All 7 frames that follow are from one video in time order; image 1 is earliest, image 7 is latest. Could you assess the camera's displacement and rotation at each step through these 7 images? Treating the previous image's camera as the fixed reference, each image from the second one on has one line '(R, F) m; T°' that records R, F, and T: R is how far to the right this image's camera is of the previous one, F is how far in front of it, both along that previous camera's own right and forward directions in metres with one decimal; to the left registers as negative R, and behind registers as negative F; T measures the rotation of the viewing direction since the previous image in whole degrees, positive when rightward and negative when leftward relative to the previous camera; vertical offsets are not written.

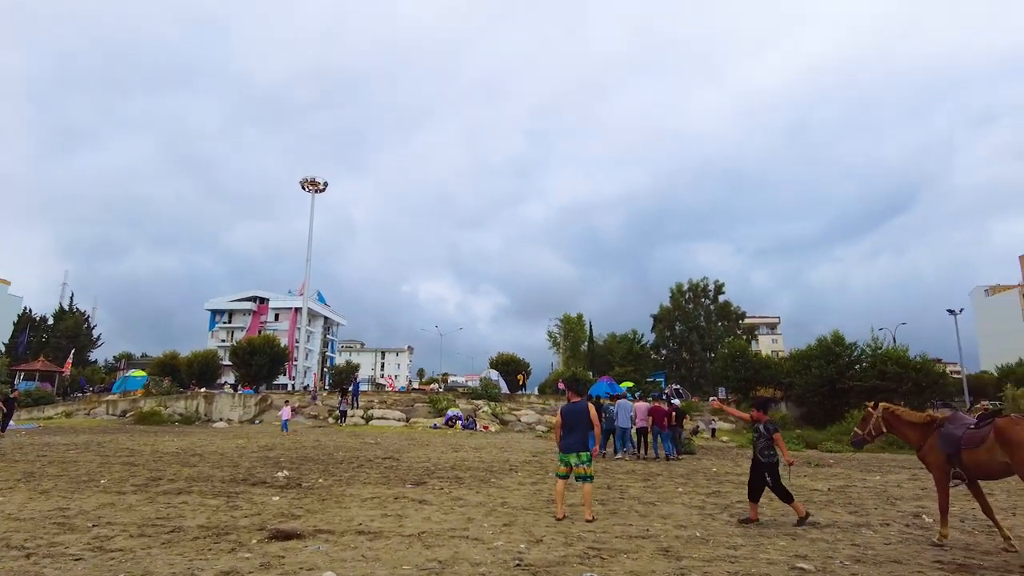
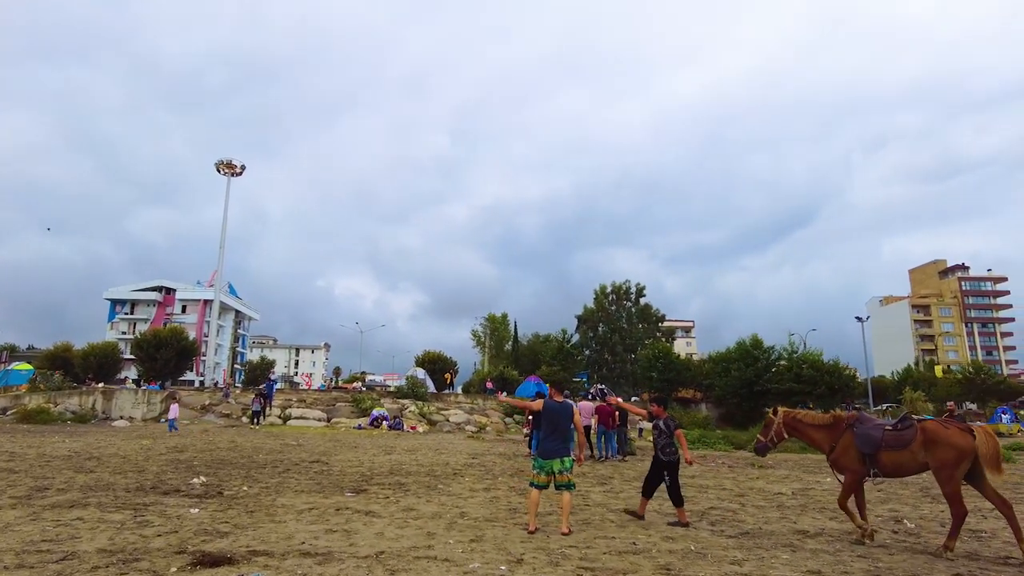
(-0.6, +1.1) m; +7°
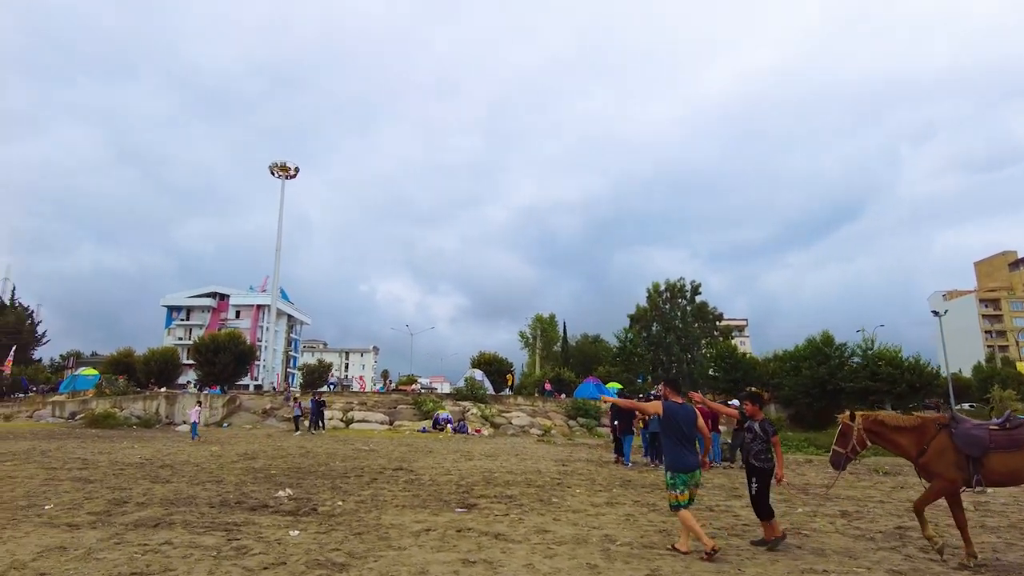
(-1.3, +1.5) m; -4°
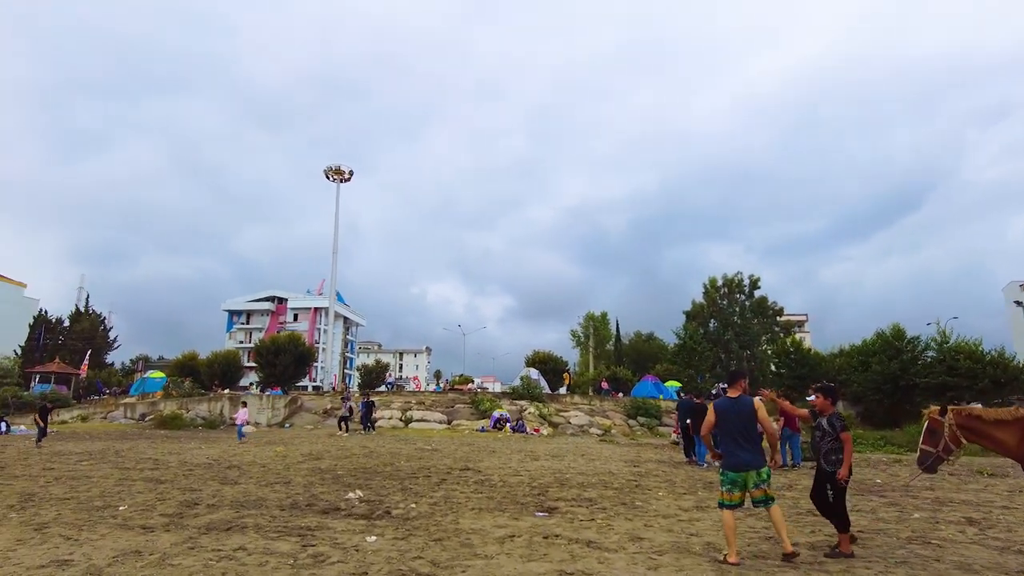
(-0.4, +0.6) m; -4°
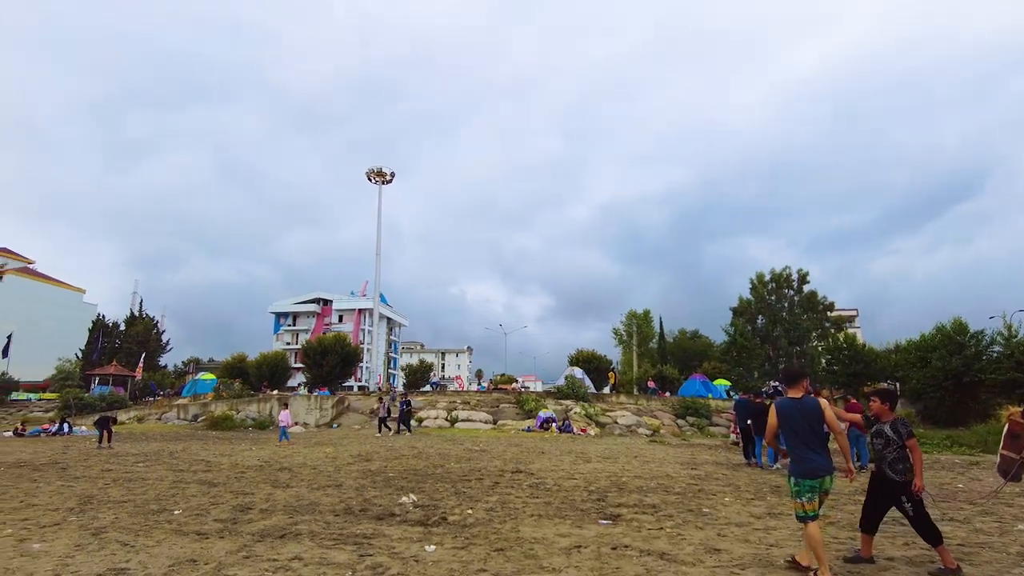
(-0.2, +0.4) m; -3°
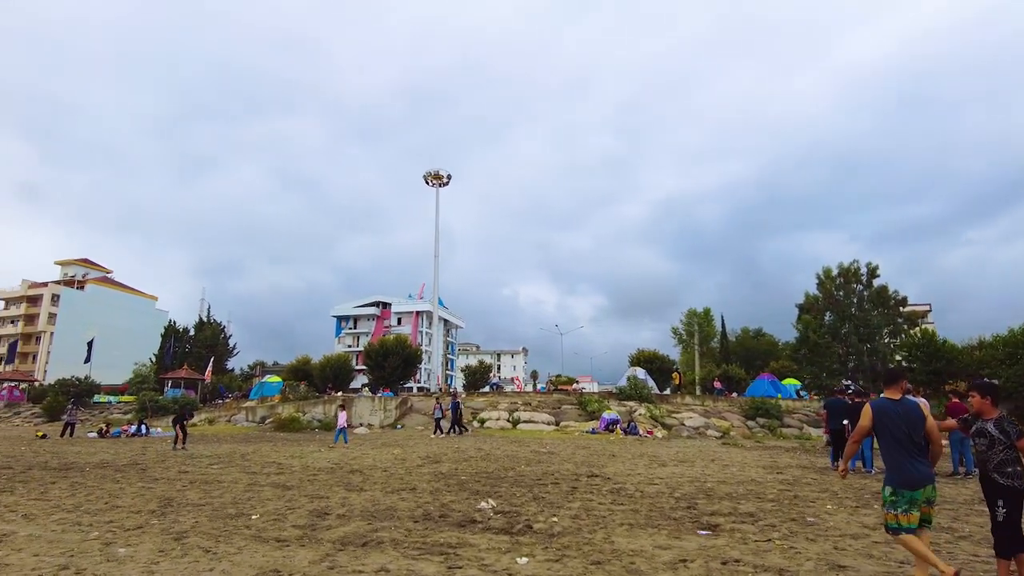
(-0.4, +0.5) m; -5°
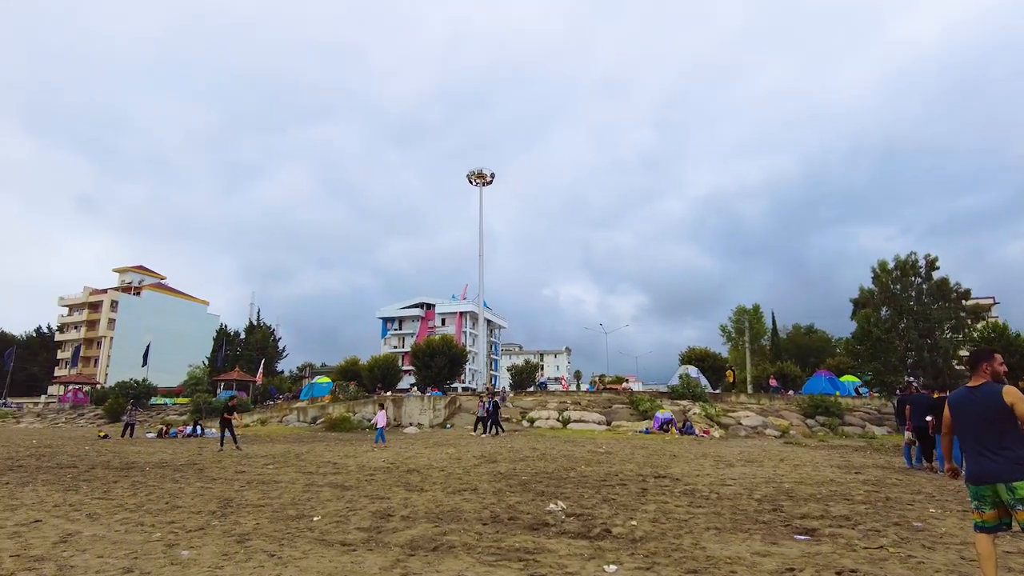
(-0.4, +0.5) m; -4°
